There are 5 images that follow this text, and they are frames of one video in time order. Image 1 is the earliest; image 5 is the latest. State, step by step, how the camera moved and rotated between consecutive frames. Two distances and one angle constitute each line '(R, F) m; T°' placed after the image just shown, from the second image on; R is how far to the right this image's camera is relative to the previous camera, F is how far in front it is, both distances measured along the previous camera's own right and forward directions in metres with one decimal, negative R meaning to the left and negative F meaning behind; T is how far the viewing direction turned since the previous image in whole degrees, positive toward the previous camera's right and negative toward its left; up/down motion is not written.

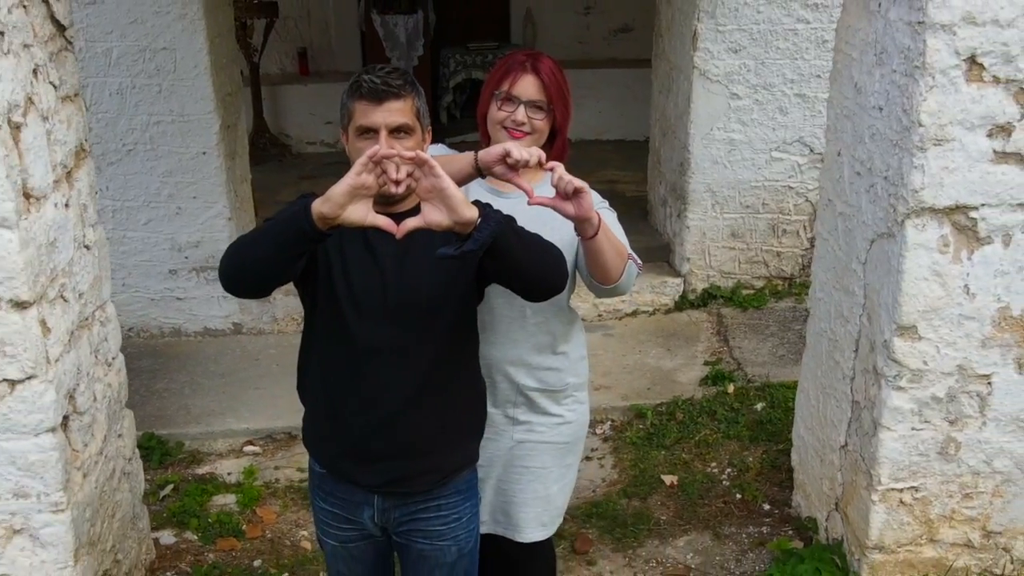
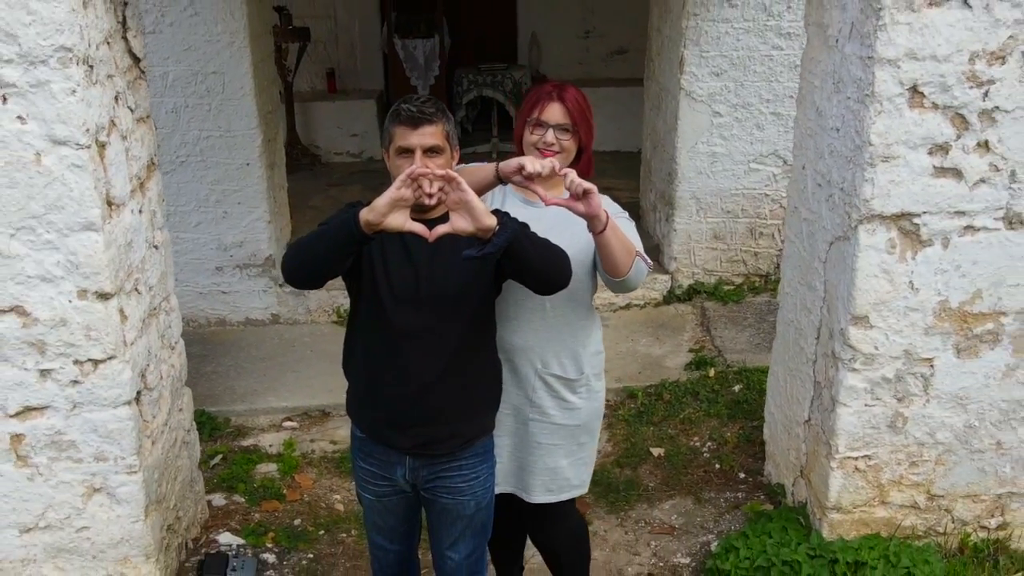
(0.0, -0.4) m; 0°
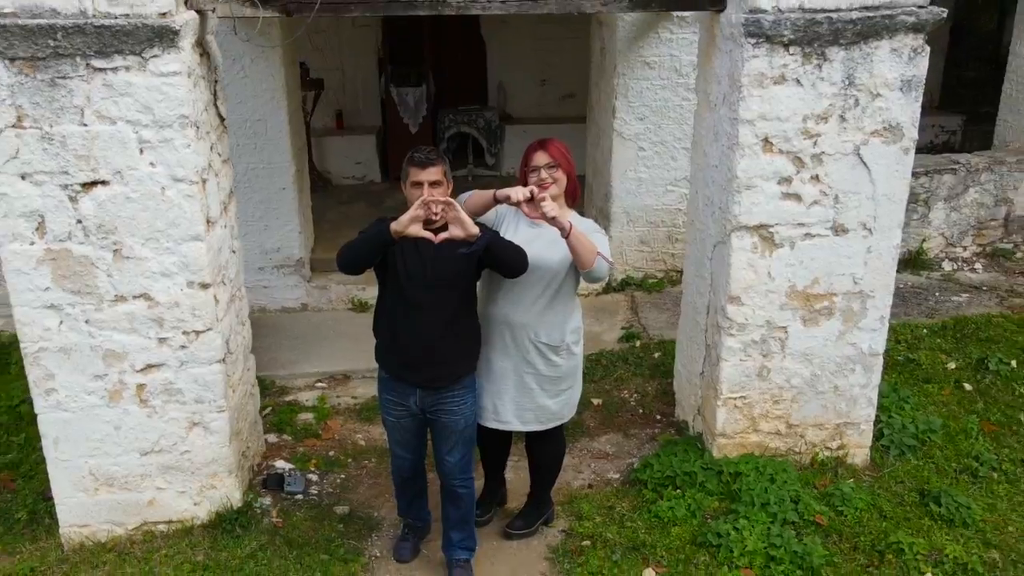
(0.0, -1.0) m; +2°
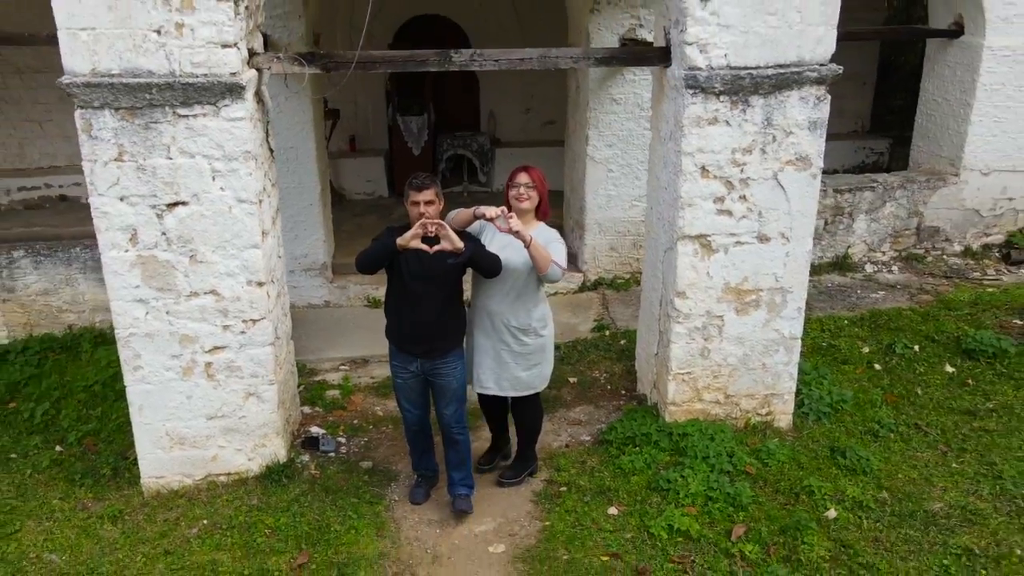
(0.0, -0.9) m; +1°
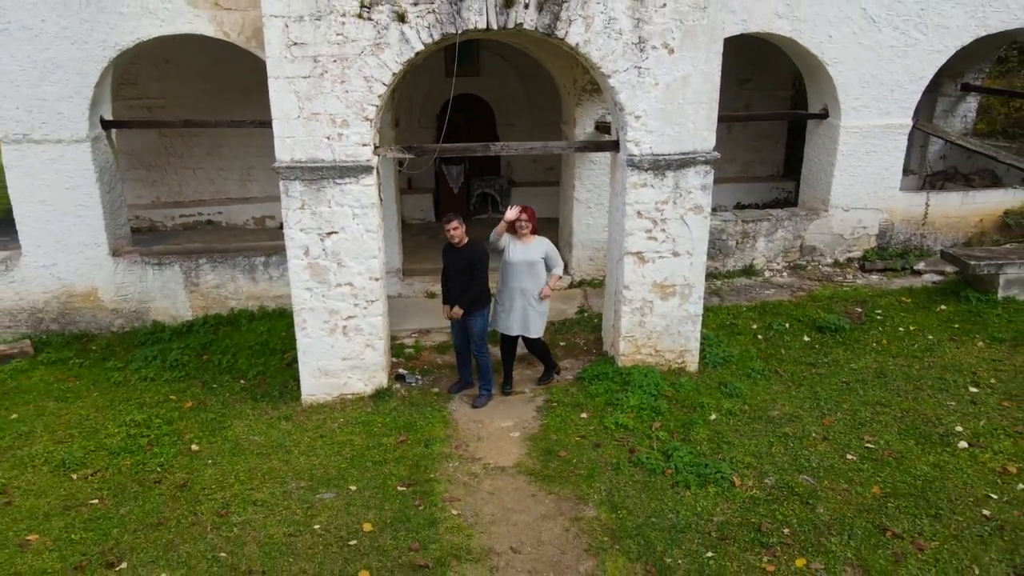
(0.0, -2.9) m; 0°
